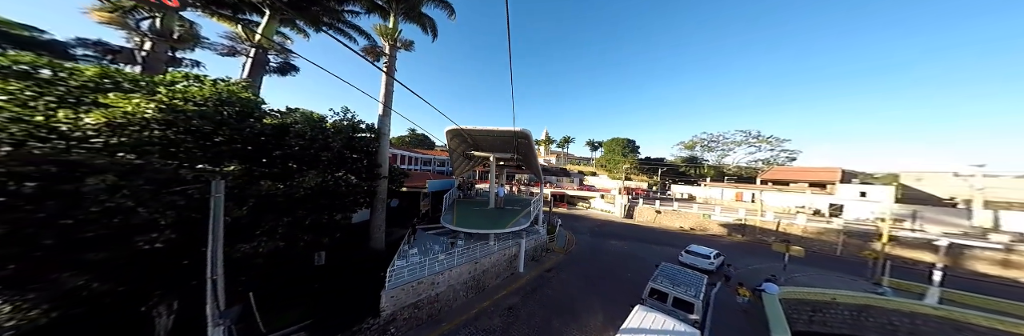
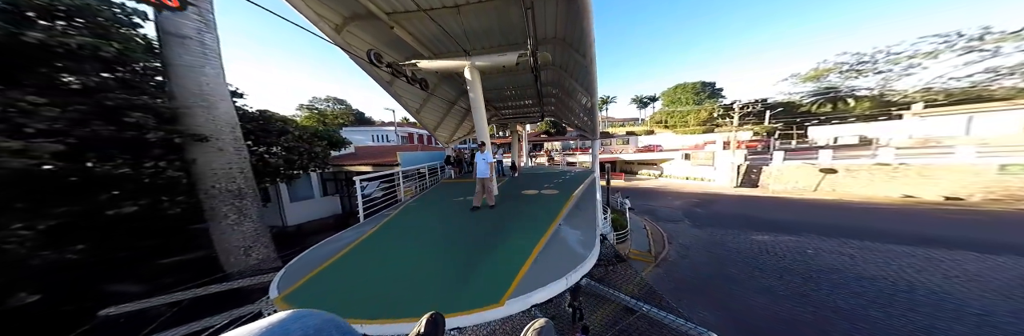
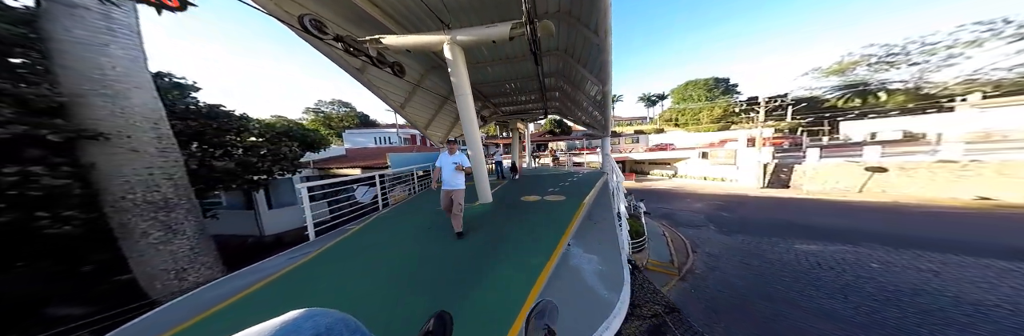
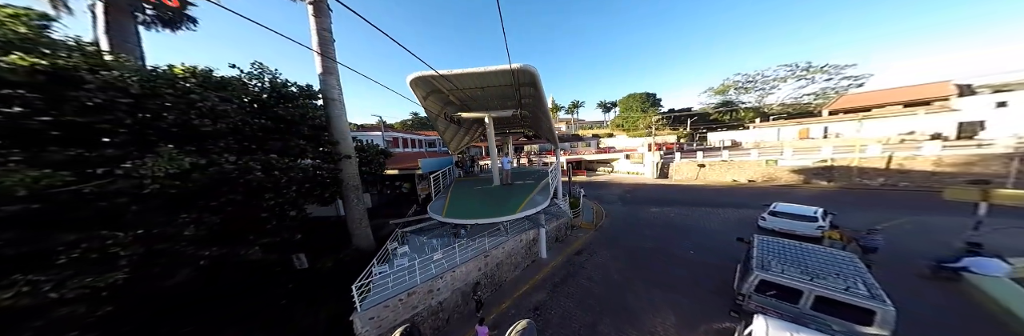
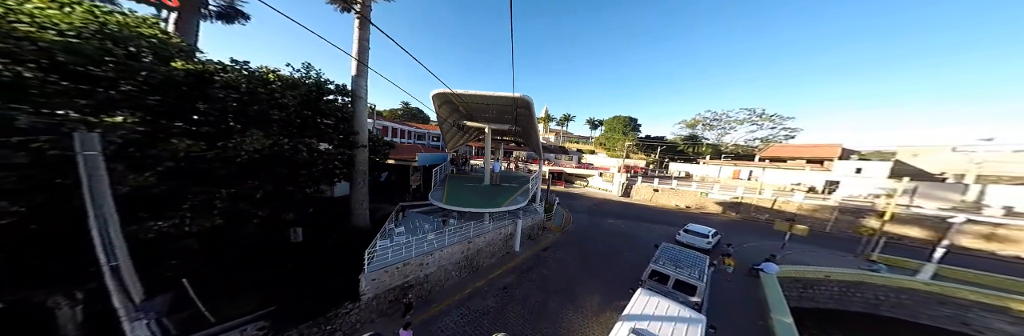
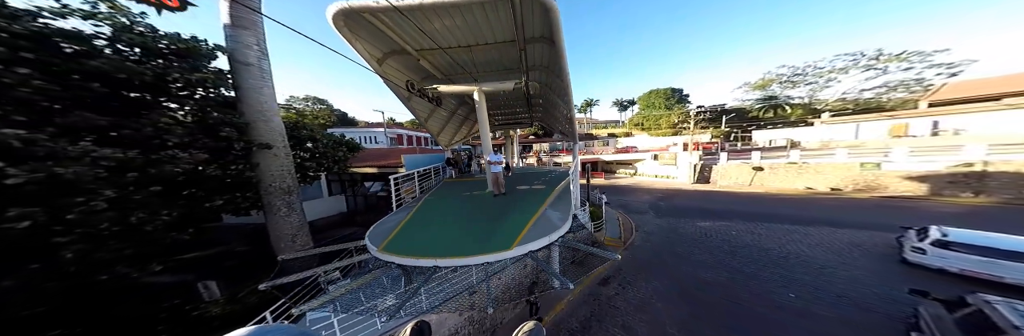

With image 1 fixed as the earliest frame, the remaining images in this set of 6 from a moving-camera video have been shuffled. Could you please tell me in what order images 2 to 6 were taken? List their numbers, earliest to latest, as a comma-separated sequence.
5, 4, 6, 2, 3
